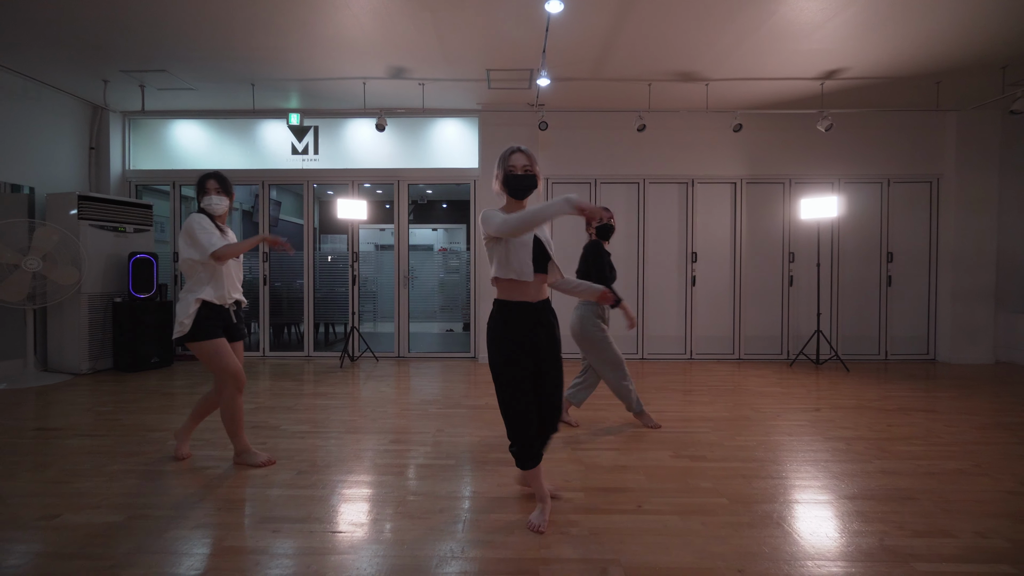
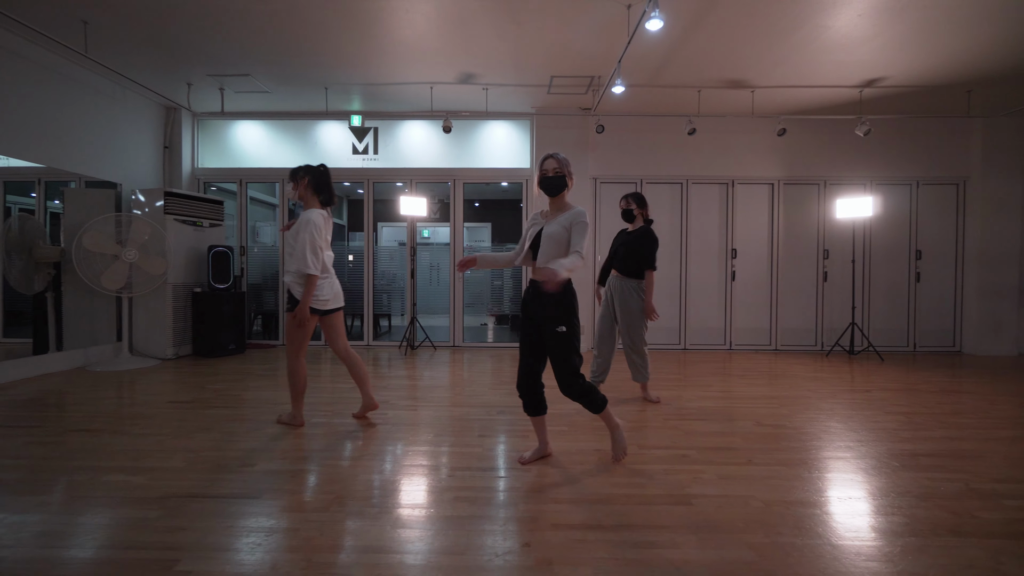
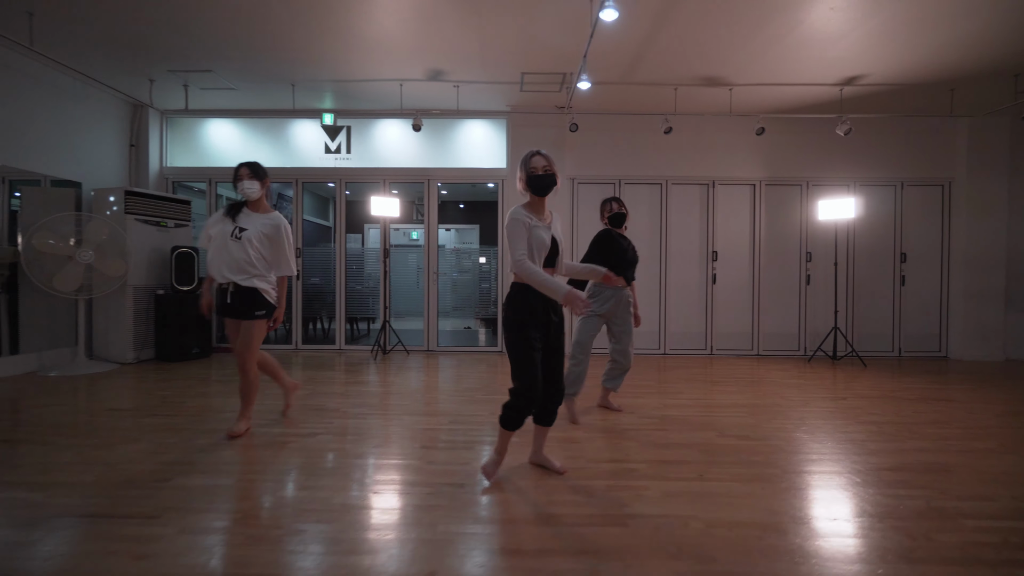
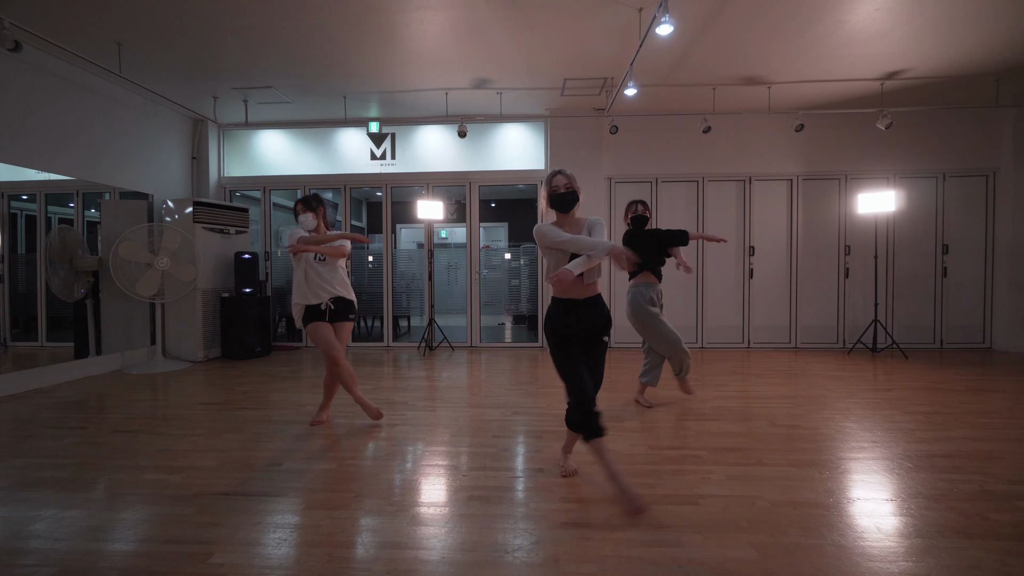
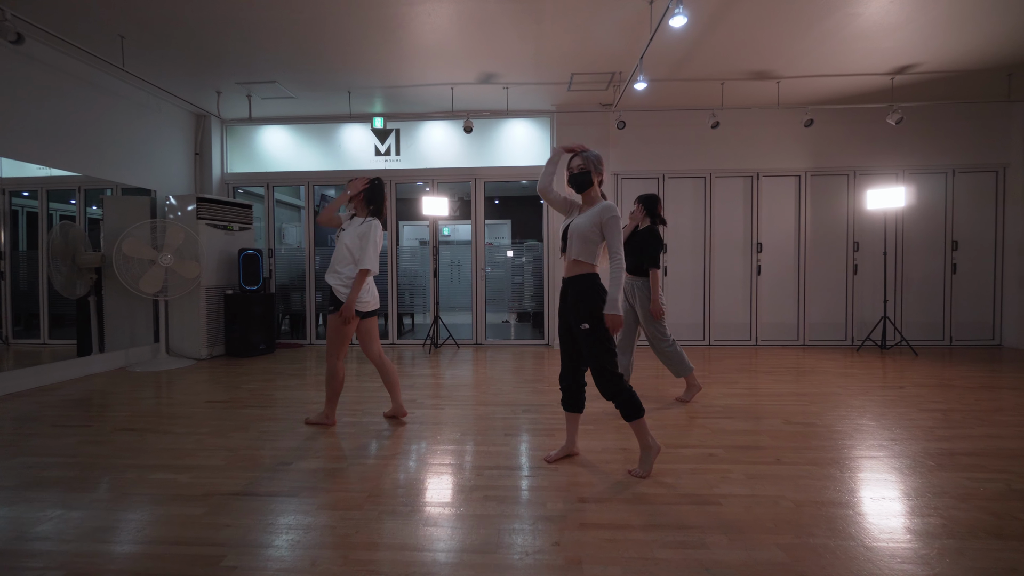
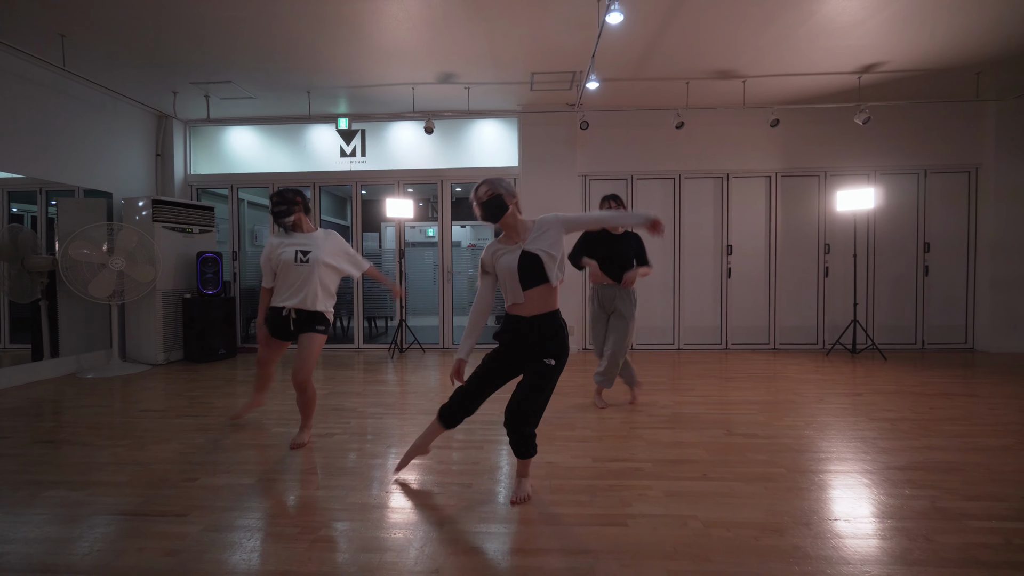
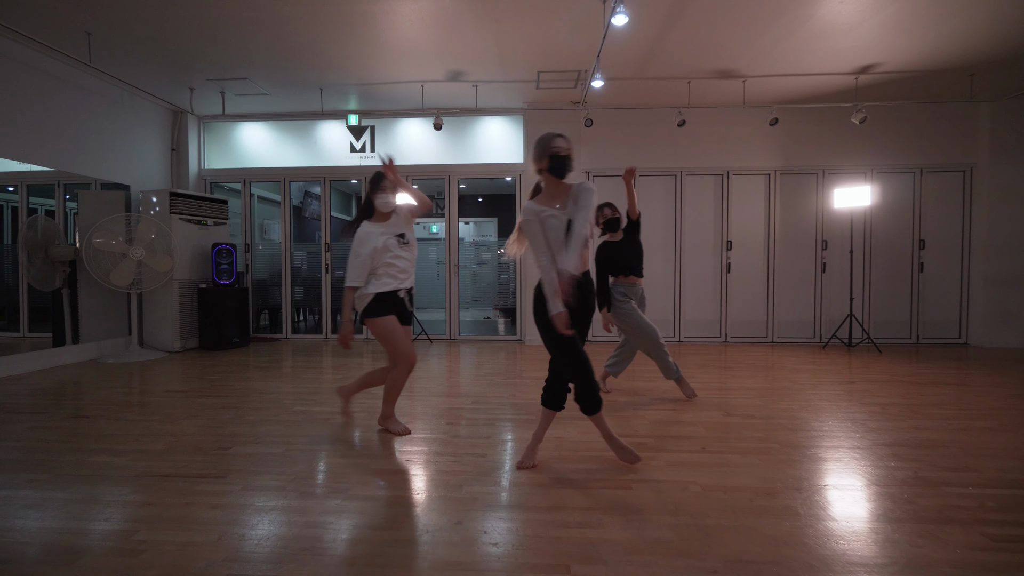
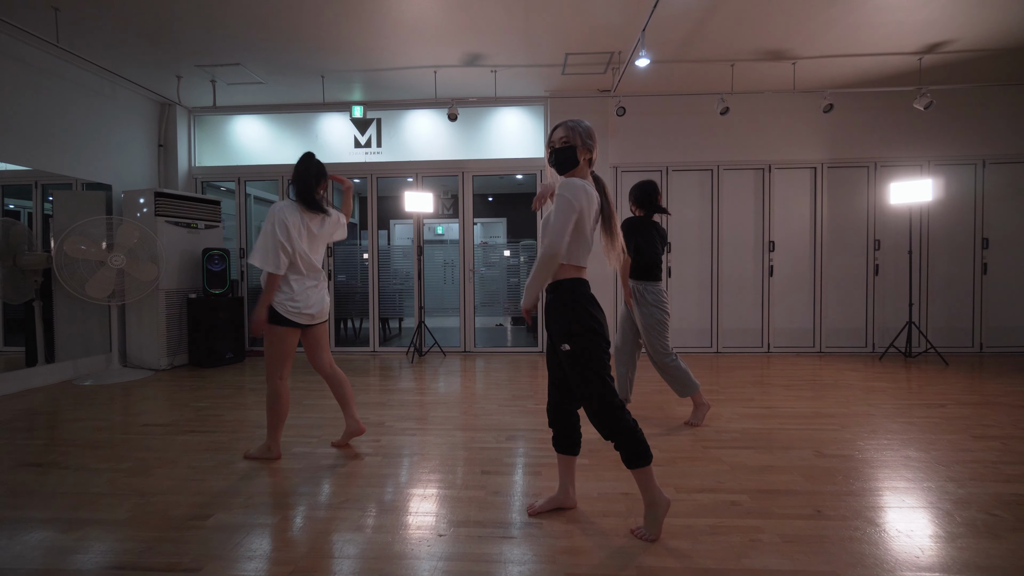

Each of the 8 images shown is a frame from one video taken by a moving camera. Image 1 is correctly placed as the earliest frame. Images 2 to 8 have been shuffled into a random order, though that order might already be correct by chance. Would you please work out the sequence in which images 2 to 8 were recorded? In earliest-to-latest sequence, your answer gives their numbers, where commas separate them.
3, 2, 5, 8, 4, 6, 7
